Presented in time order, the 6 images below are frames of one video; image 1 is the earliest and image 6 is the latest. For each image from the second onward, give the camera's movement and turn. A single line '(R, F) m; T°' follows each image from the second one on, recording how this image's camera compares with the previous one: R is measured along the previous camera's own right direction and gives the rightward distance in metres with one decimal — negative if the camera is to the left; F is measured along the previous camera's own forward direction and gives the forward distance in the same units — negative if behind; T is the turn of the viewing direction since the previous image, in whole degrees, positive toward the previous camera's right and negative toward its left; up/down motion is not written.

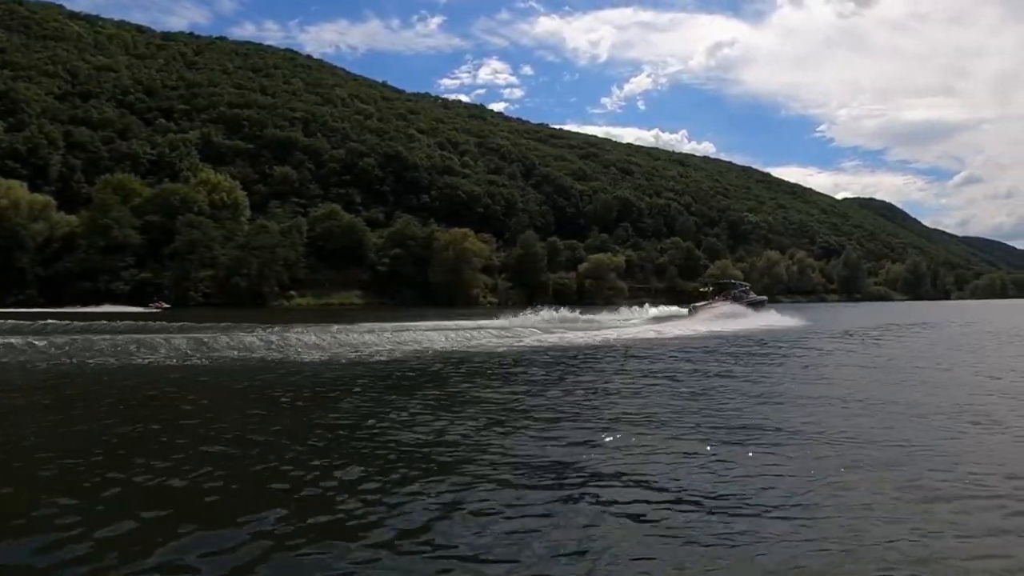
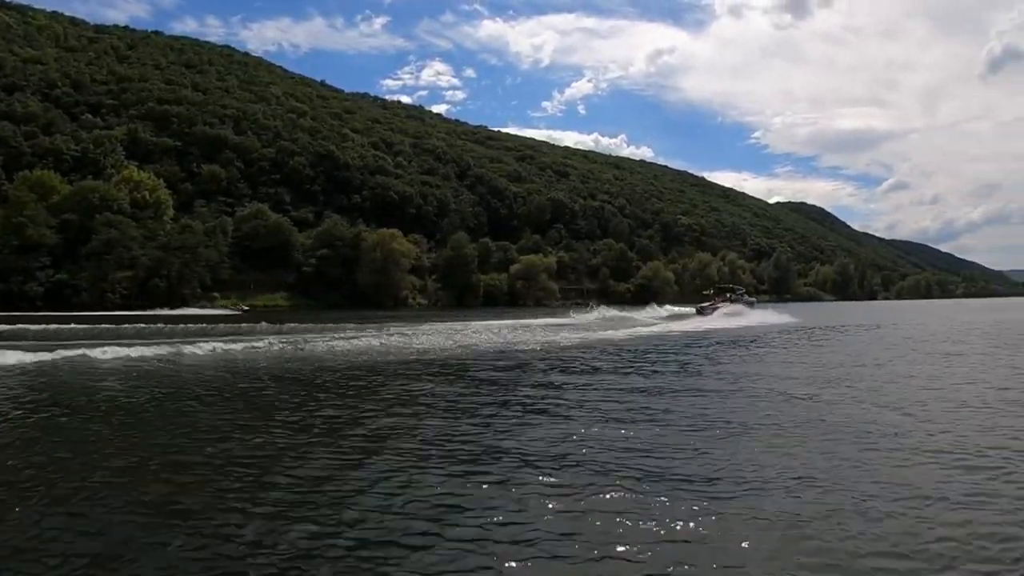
(+2.1, +0.2) m; +4°
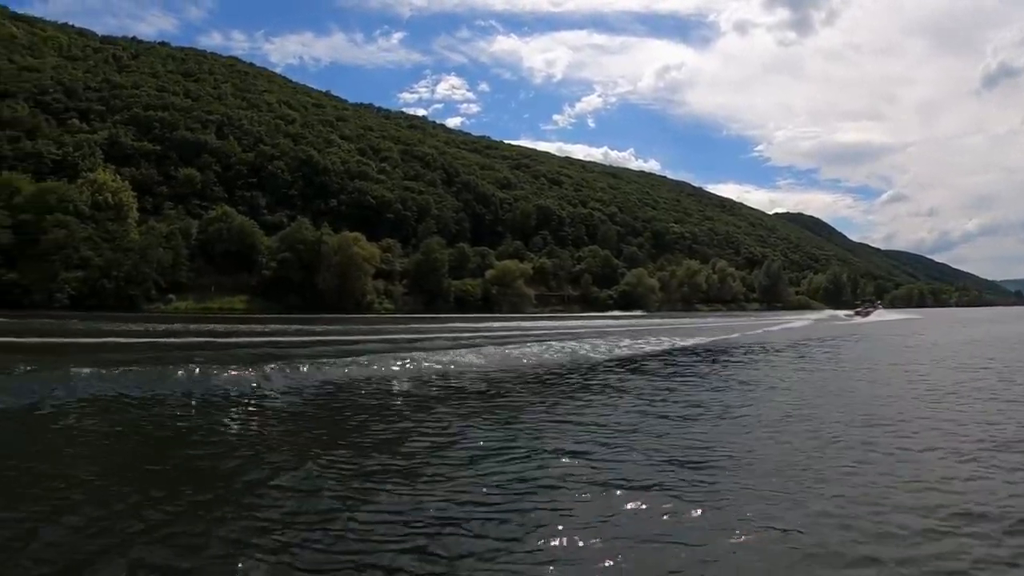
(+3.7, +0.8) m; -1°
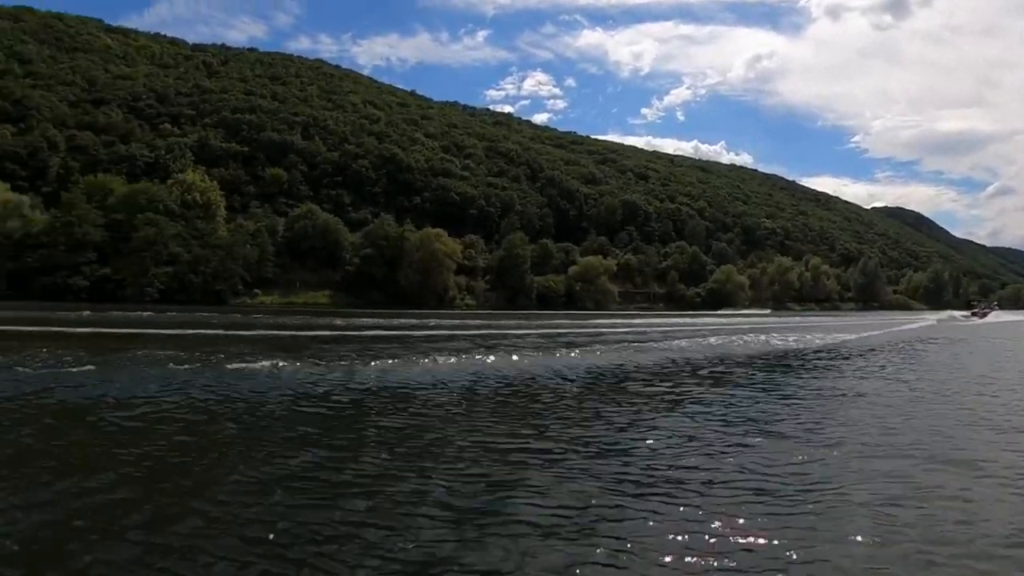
(-1.0, +2.1) m; -6°
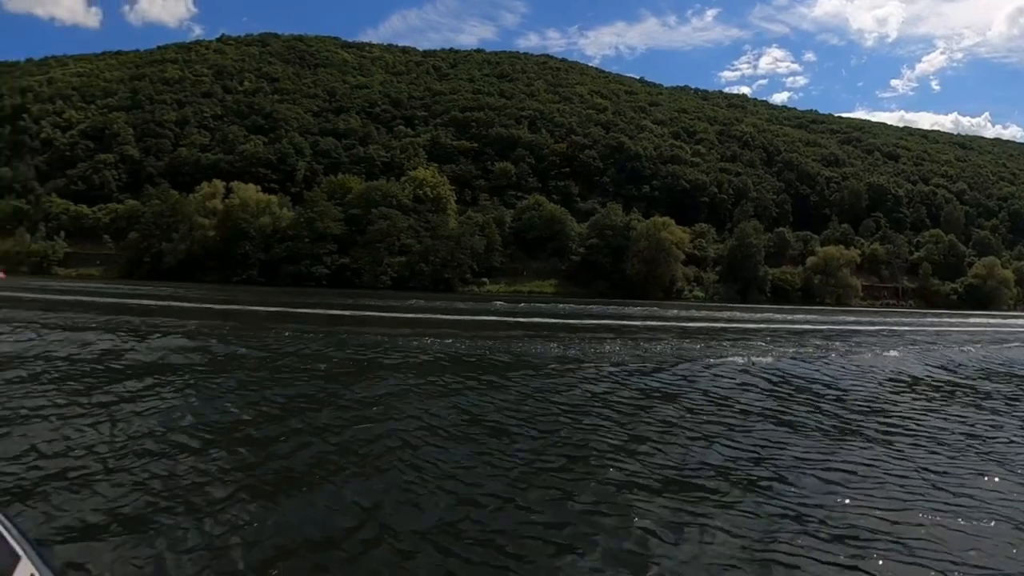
(-2.6, +2.0) m; -15°
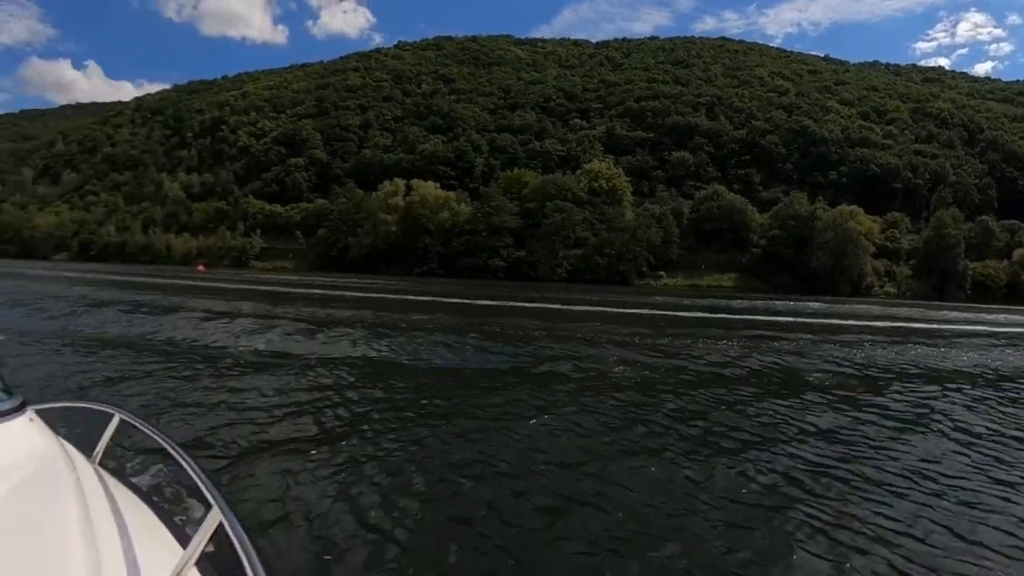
(-0.8, -0.1) m; -13°
